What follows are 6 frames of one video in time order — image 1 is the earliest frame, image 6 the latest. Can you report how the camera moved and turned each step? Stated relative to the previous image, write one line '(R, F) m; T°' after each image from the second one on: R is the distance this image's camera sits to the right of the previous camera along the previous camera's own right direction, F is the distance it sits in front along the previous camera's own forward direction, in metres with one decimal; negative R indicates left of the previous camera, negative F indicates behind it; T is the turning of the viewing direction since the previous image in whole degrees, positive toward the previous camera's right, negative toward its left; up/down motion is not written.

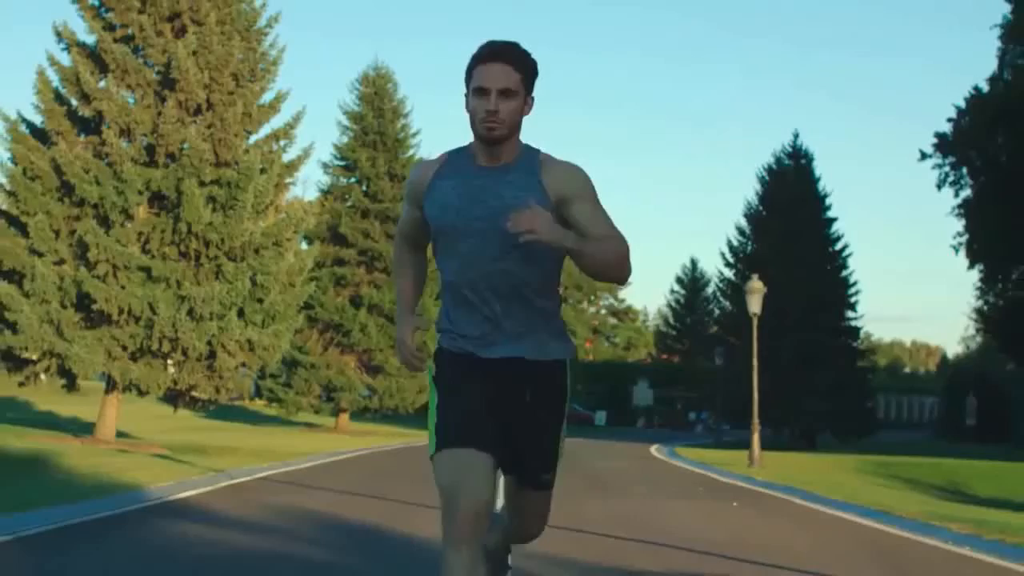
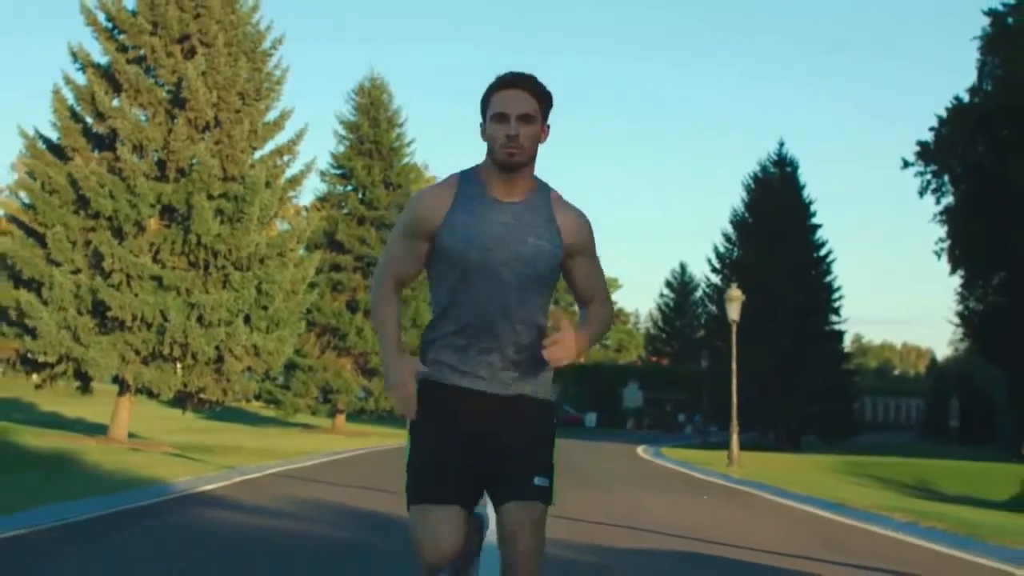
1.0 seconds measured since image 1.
(0.0, -1.1) m; 0°
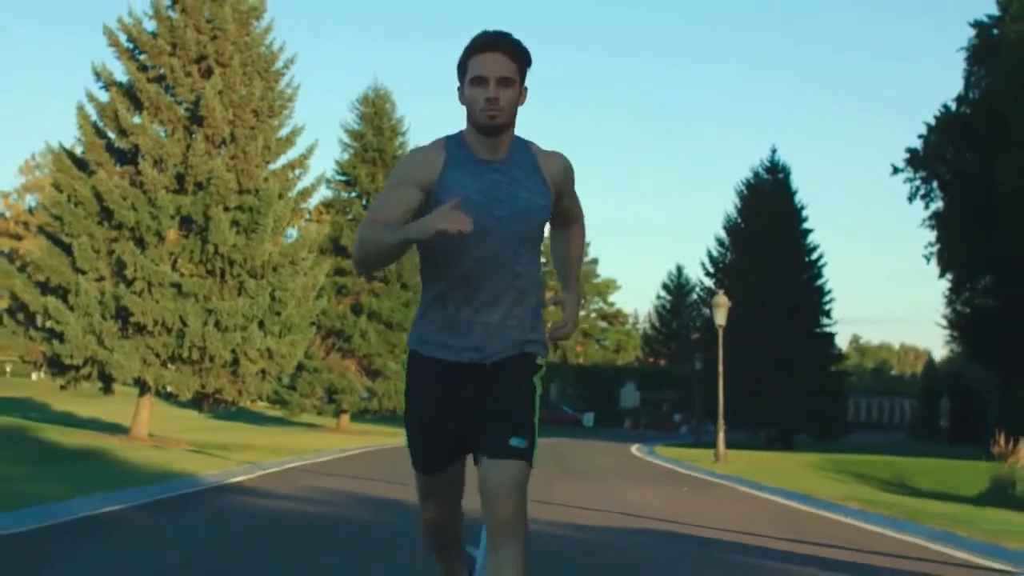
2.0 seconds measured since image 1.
(0.0, -1.3) m; 0°
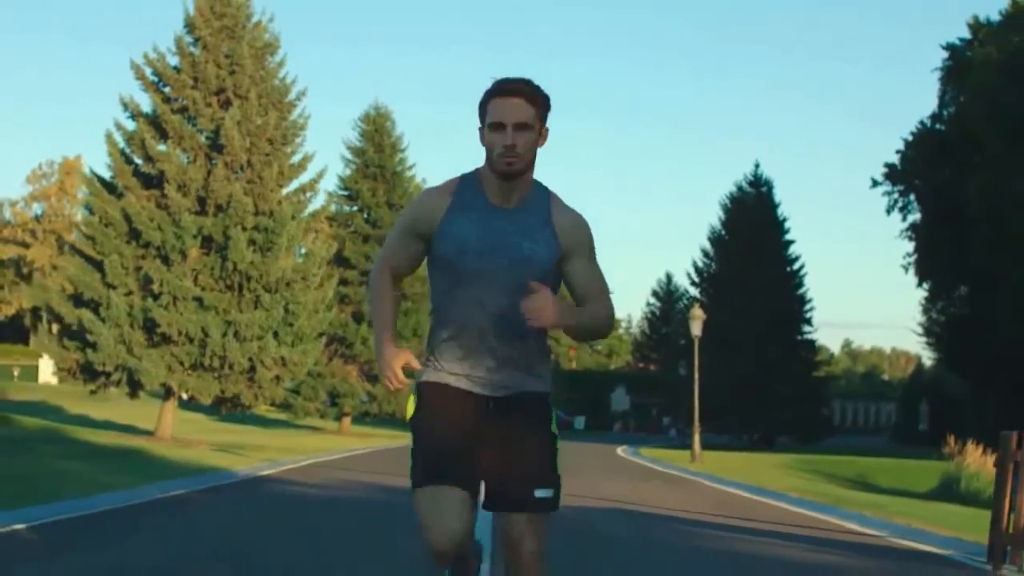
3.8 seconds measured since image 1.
(0.0, -2.1) m; 0°
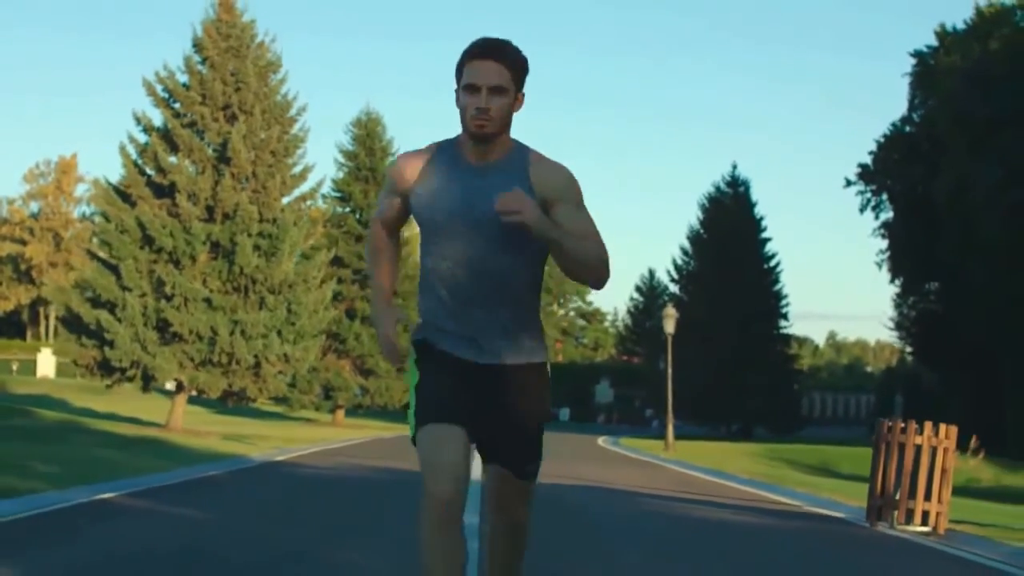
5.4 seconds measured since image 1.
(0.0, -1.9) m; +1°
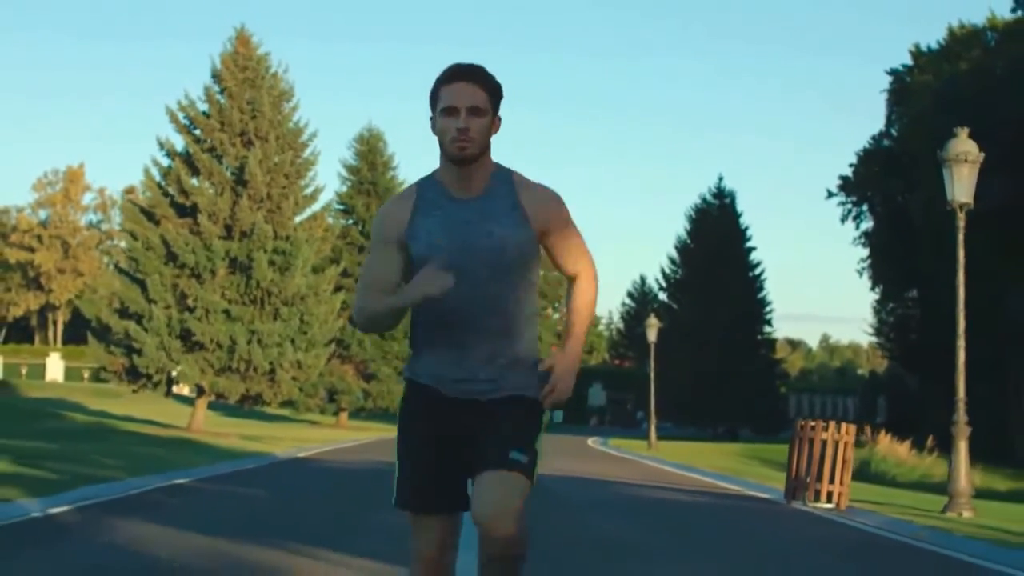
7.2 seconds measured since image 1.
(0.0, -2.3) m; 0°
